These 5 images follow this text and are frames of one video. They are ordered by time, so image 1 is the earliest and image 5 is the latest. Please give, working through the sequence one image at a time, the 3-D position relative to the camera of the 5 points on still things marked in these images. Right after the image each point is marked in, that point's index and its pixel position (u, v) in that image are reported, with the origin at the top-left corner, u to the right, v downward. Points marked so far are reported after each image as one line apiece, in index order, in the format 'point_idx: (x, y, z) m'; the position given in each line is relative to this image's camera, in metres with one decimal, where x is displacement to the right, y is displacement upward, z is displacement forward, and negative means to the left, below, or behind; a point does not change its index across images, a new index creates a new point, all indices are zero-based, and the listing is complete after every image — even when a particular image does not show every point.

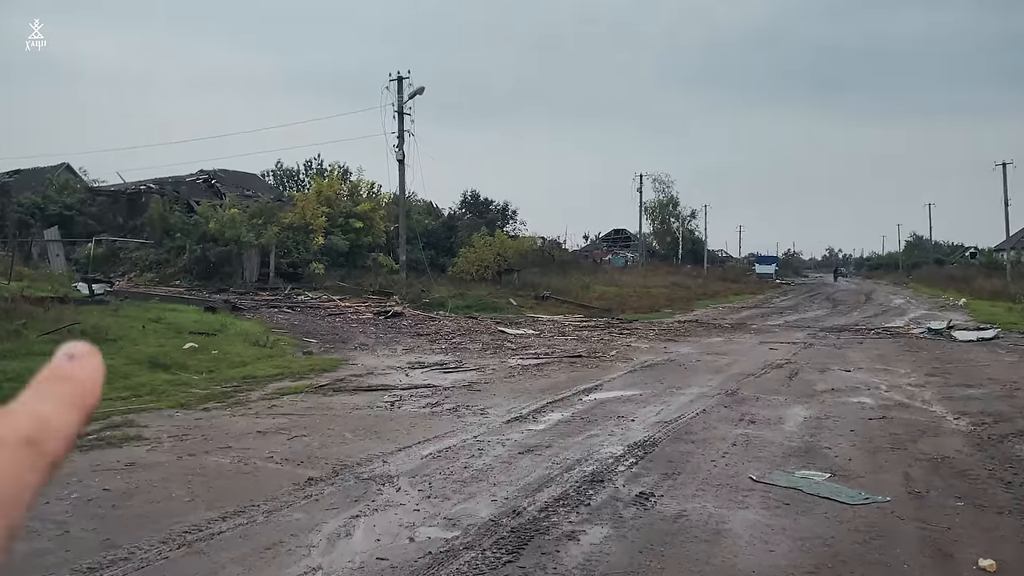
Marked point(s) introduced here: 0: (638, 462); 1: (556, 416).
0: (+0.9, -1.3, +6.1) m
1: (+0.4, -1.3, +8.0) m
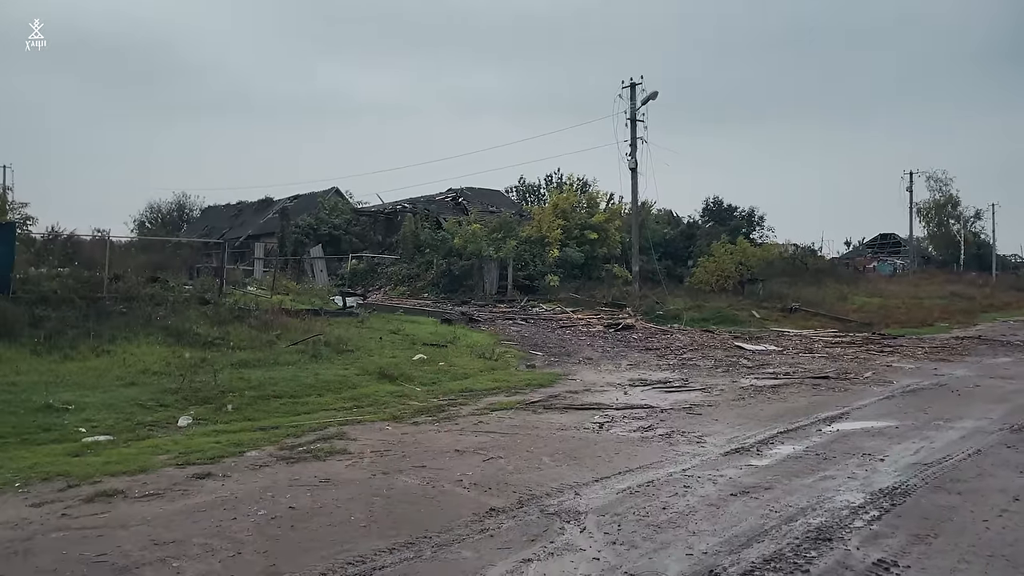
0: (+2.2, -1.4, +4.9) m
1: (+2.3, -1.4, +6.9) m
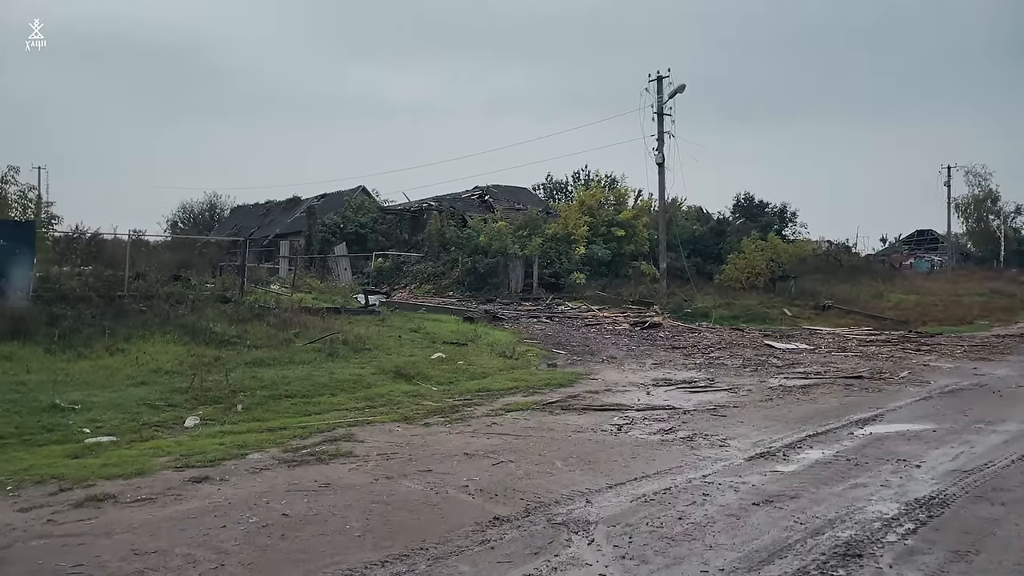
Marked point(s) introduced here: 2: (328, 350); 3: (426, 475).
0: (+2.3, -1.4, +4.5) m
1: (+2.4, -1.4, +6.5) m
2: (-2.7, -0.9, +12.0) m
3: (-0.6, -1.4, +5.9) m
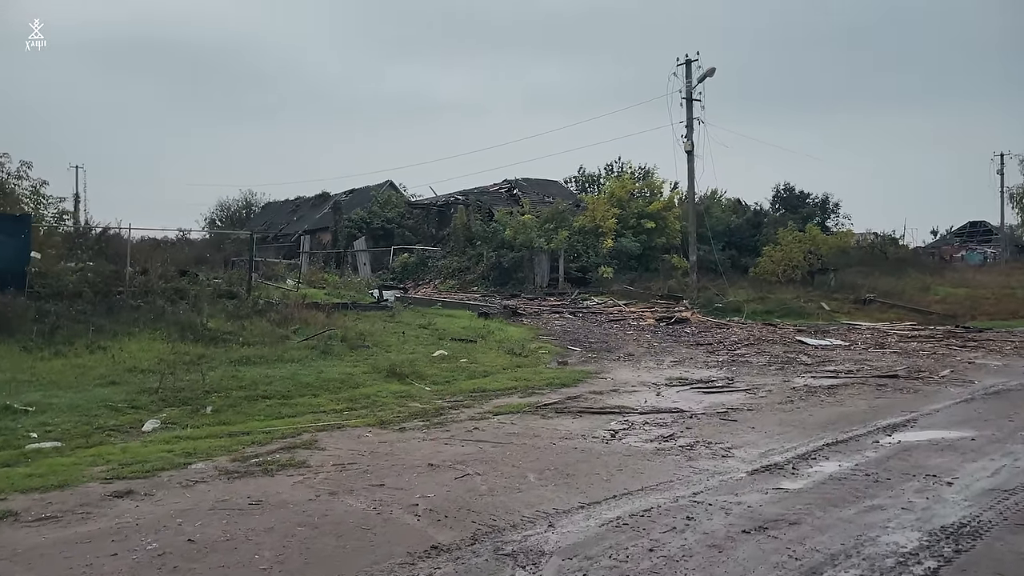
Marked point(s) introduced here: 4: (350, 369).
0: (+1.9, -1.3, +3.7) m
1: (+2.2, -1.3, +5.7) m
2: (-2.7, -0.8, +11.4) m
3: (-0.9, -1.3, +5.2) m
4: (-2.1, -1.0, +10.3) m
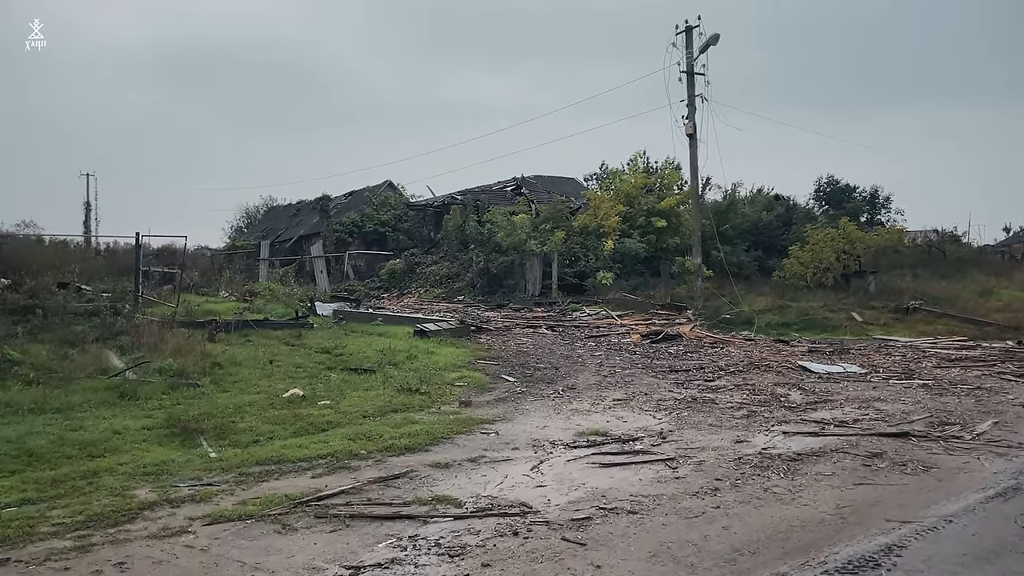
0: (0.0, -1.4, +0.6) m
1: (+0.4, -1.4, +2.6) m
2: (-4.1, -1.1, +8.6) m
3: (-2.7, -1.5, +2.3) m
4: (-3.6, -1.2, +7.5) m
